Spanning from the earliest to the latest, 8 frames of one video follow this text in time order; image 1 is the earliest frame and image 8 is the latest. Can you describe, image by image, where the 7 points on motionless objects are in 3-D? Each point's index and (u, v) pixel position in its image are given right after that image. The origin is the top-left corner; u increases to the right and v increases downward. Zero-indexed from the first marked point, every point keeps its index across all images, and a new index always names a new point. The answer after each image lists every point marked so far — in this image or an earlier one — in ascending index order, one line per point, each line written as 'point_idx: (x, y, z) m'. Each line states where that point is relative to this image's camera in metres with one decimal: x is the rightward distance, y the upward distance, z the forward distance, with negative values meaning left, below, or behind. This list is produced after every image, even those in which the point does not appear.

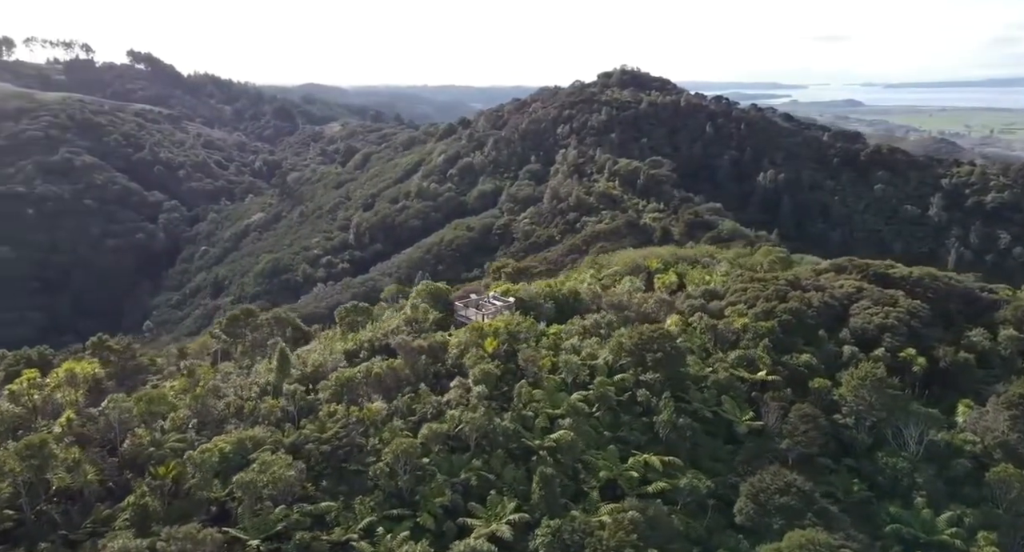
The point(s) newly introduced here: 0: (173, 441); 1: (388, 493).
0: (-9.8, -4.8, +19.4) m
1: (-3.3, -5.8, +17.8) m
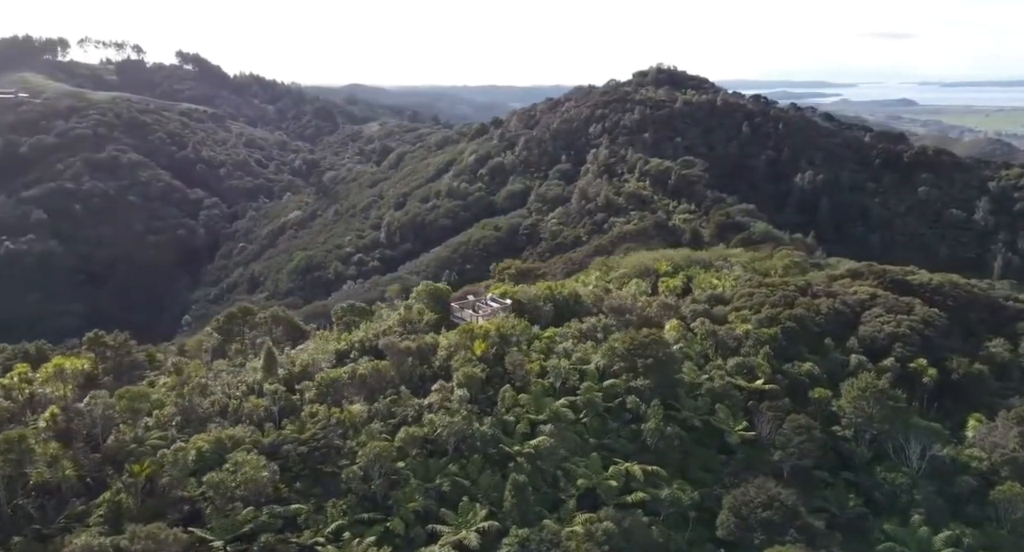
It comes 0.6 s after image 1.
0: (-10.4, -4.7, +19.4) m
1: (-4.0, -5.8, +17.6) m
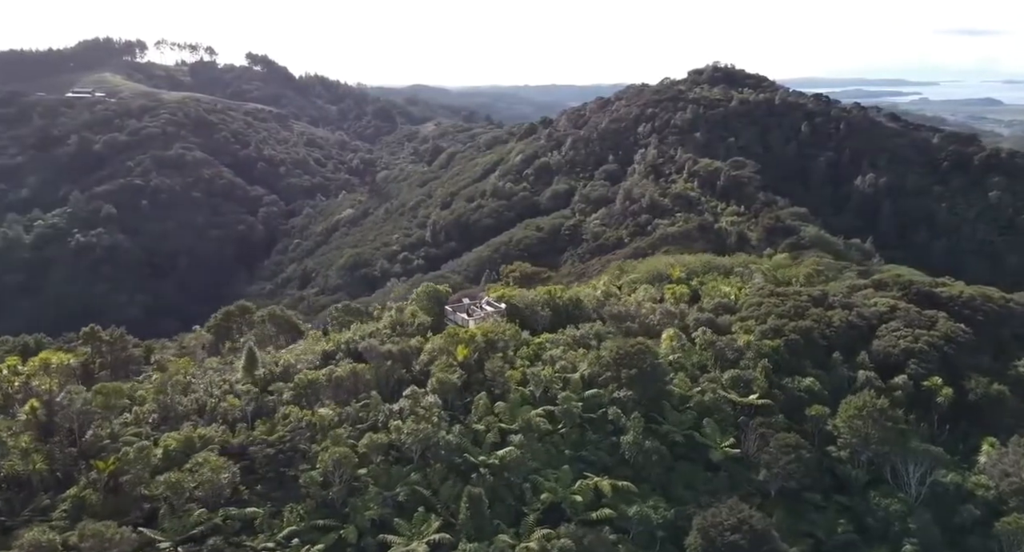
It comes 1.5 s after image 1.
0: (-11.3, -4.7, +19.6) m
1: (-5.0, -5.9, +17.4) m
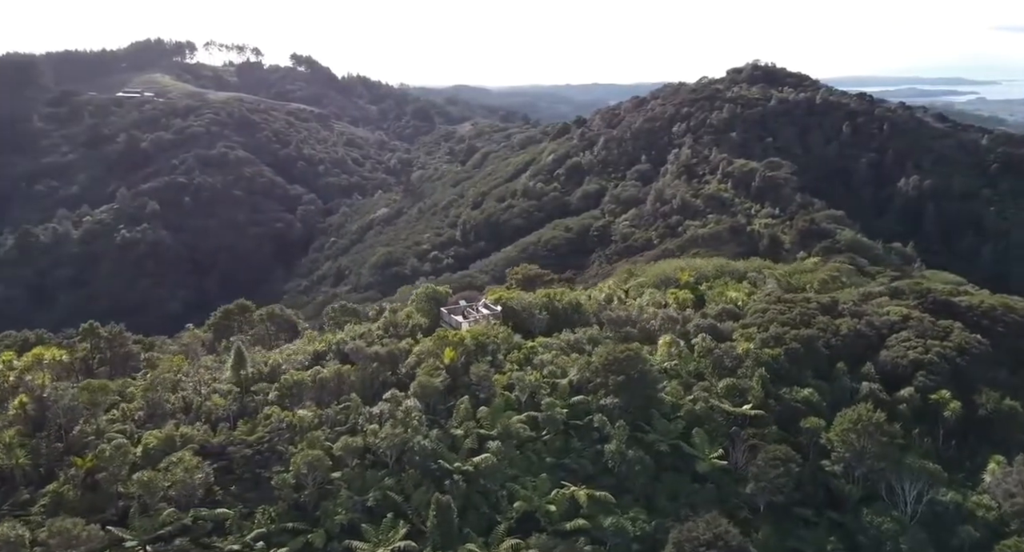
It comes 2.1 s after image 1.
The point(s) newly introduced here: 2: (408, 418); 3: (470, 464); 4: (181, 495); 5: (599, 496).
0: (-11.9, -4.6, +19.8) m
1: (-5.8, -6.0, +17.3) m
2: (-3.0, -4.1, +19.2) m
3: (-1.2, -5.2, +18.2) m
4: (-8.5, -5.6, +17.0) m
5: (+2.4, -6.0, +18.2) m
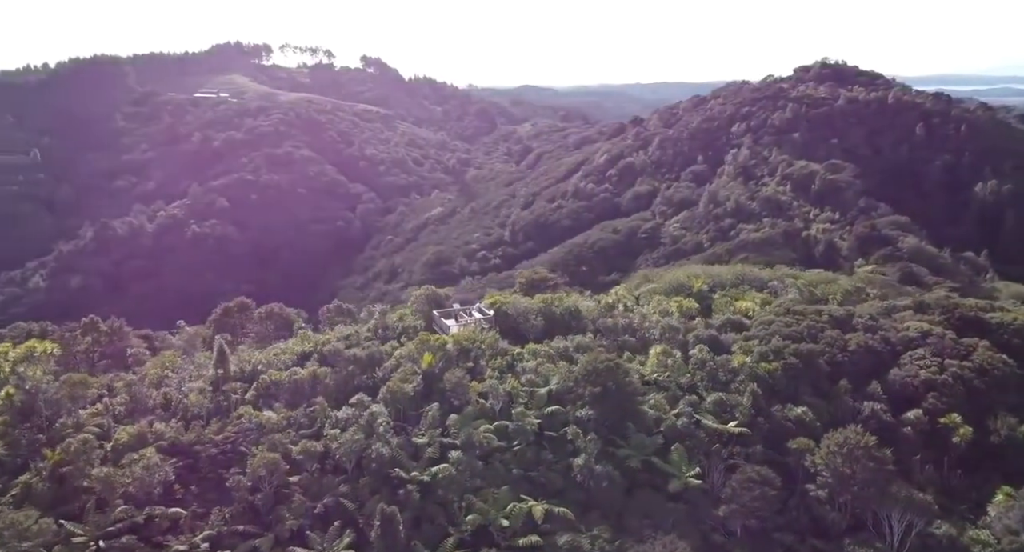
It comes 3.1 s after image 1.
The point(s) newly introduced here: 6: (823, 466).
0: (-12.9, -4.6, +20.2) m
1: (-6.9, -6.0, +17.3) m
2: (-4.0, -4.2, +19.0) m
3: (-2.3, -5.3, +17.9) m
4: (-9.6, -5.6, +17.2) m
5: (+1.2, -6.2, +17.5) m
6: (+8.9, -5.4, +19.0) m
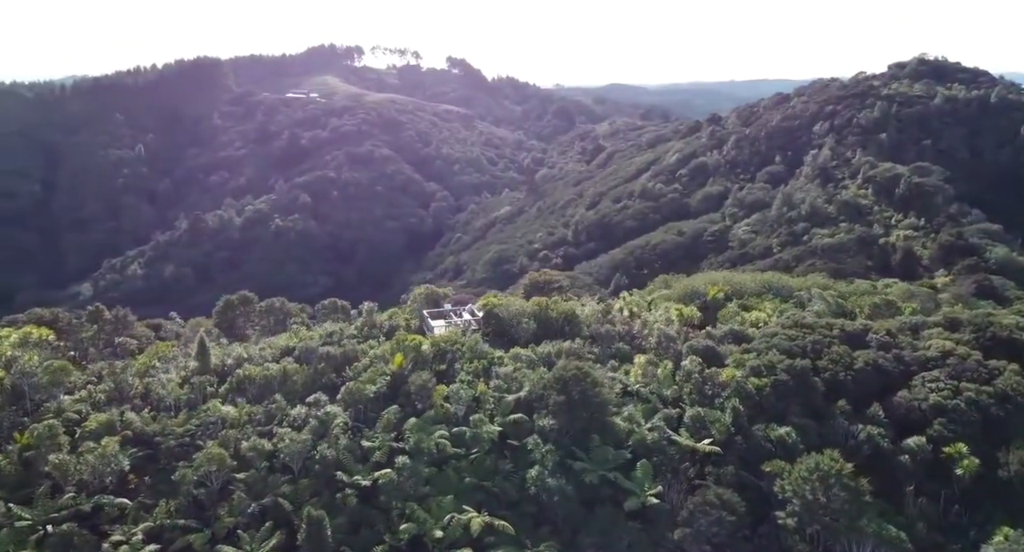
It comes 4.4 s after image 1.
0: (-14.0, -4.3, +21.0) m
1: (-8.5, -5.9, +17.5) m
2: (-5.3, -4.2, +18.9) m
3: (-3.7, -5.3, +17.6) m
4: (-11.1, -5.4, +17.6) m
5: (-0.3, -6.3, +16.9) m
6: (+7.5, -5.8, +17.7) m
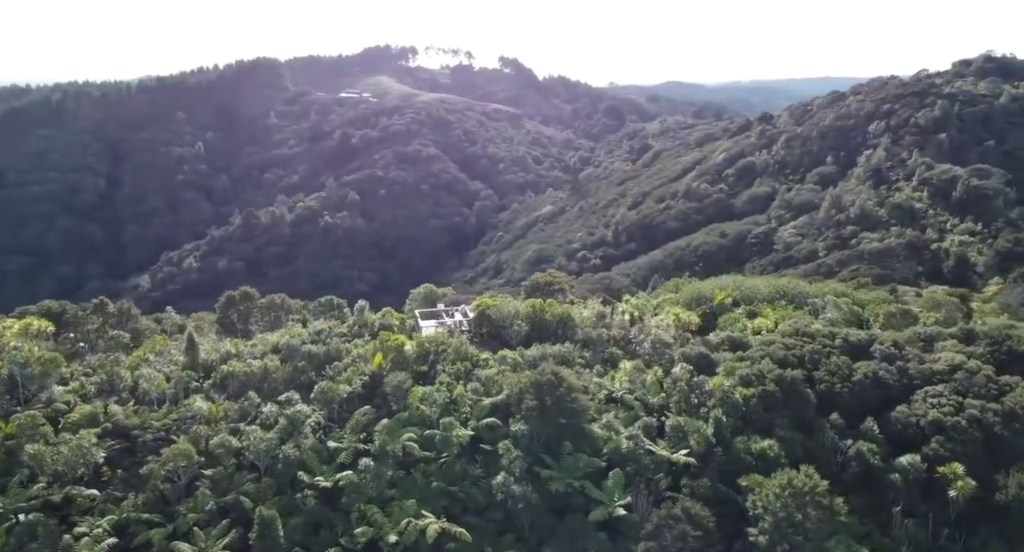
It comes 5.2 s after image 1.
0: (-14.8, -4.1, +21.5) m
1: (-9.4, -5.8, +17.7) m
2: (-6.2, -4.2, +18.9) m
3: (-4.7, -5.3, +17.6) m
4: (-12.1, -5.3, +18.0) m
5: (-1.3, -6.4, +16.7) m
6: (+6.5, -6.0, +17.0) m
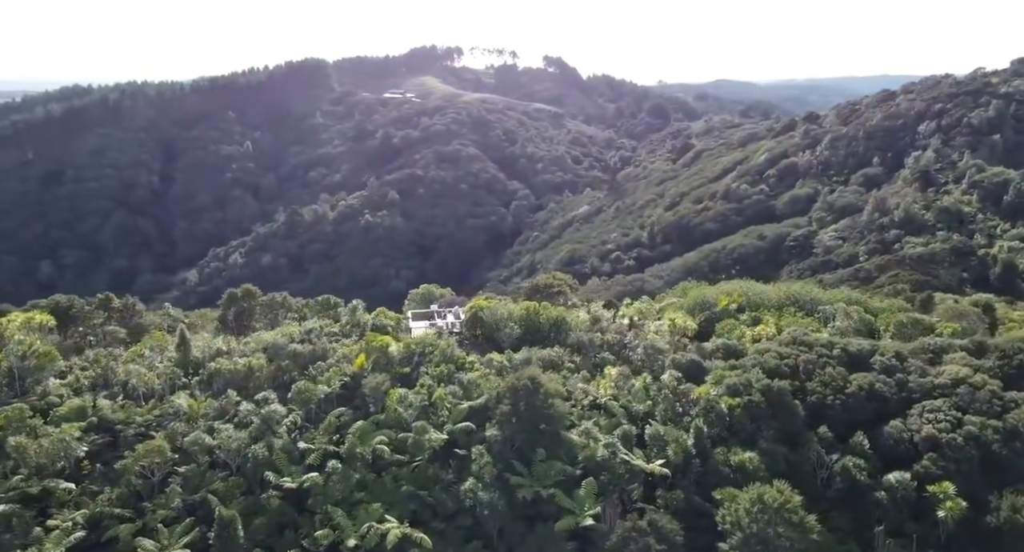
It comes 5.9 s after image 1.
0: (-15.4, -4.0, +22.1) m
1: (-10.3, -5.8, +18.0) m
2: (-7.0, -4.2, +19.1) m
3: (-5.6, -5.4, +17.7) m
4: (-12.9, -5.2, +18.5) m
5: (-2.3, -6.5, +16.6) m
6: (+5.6, -6.2, +16.5) m
